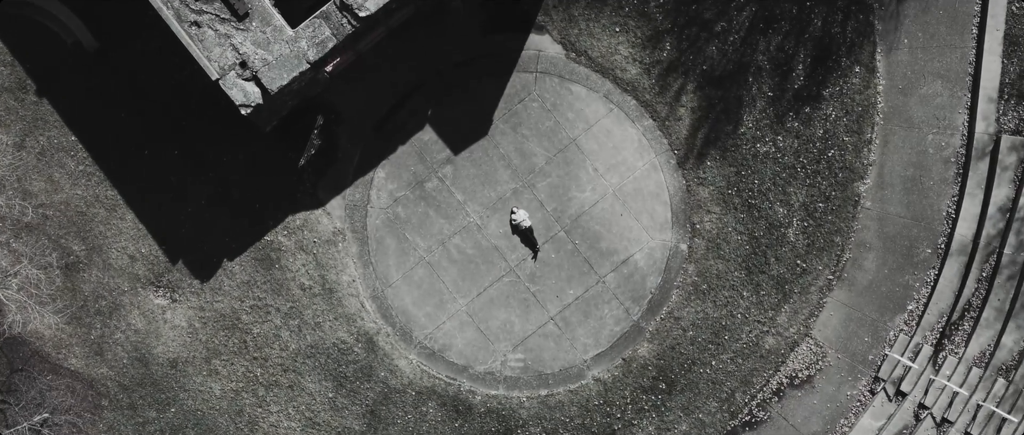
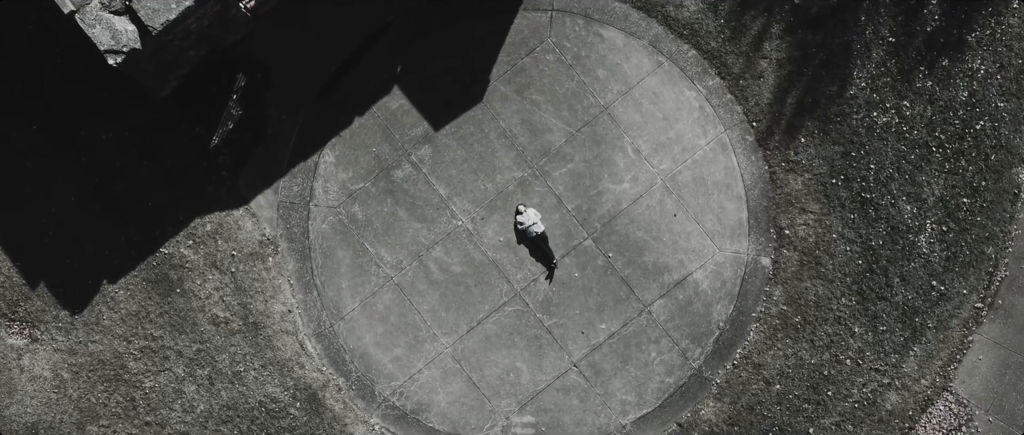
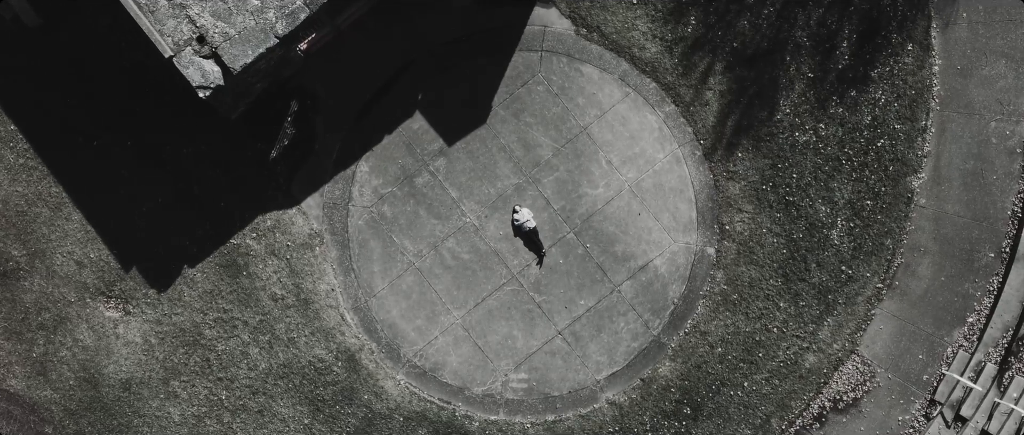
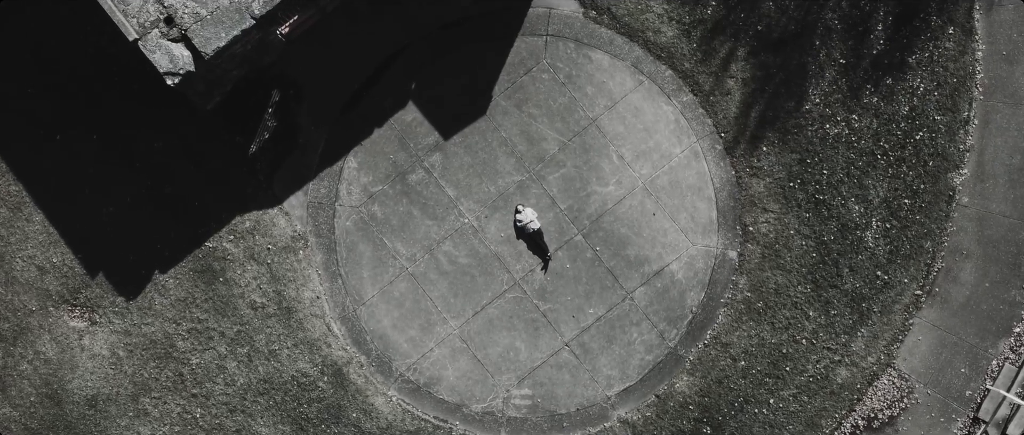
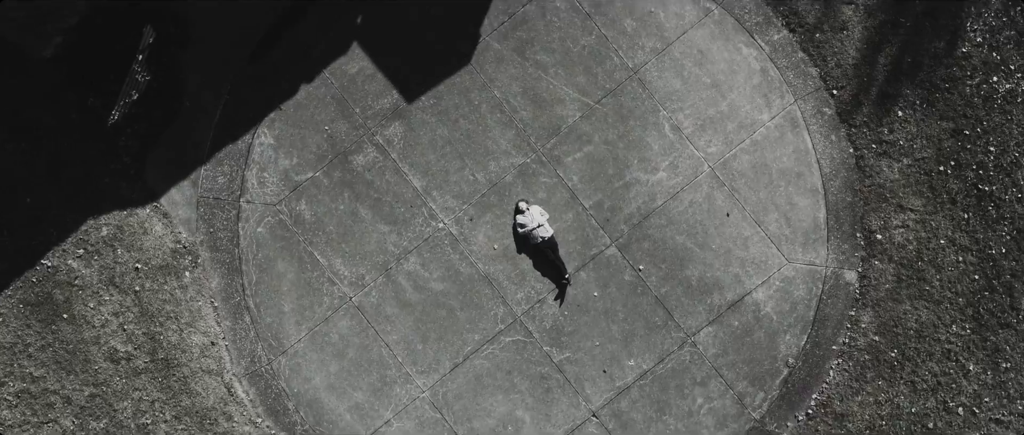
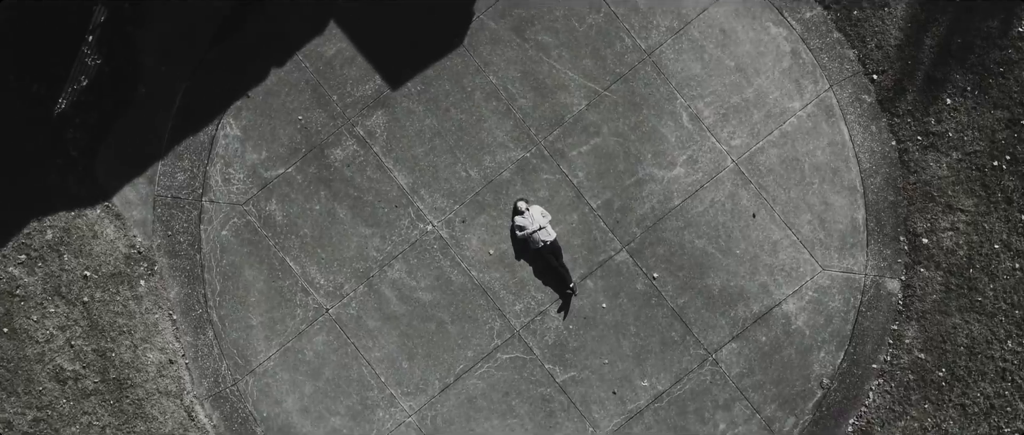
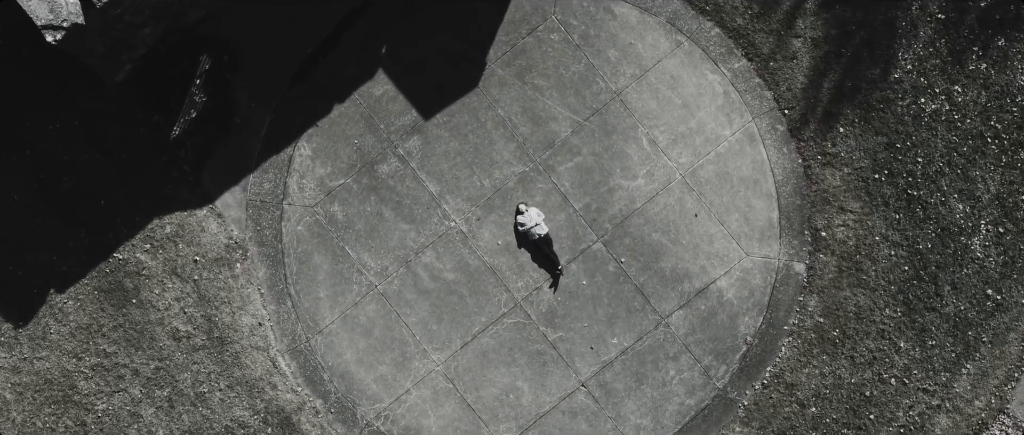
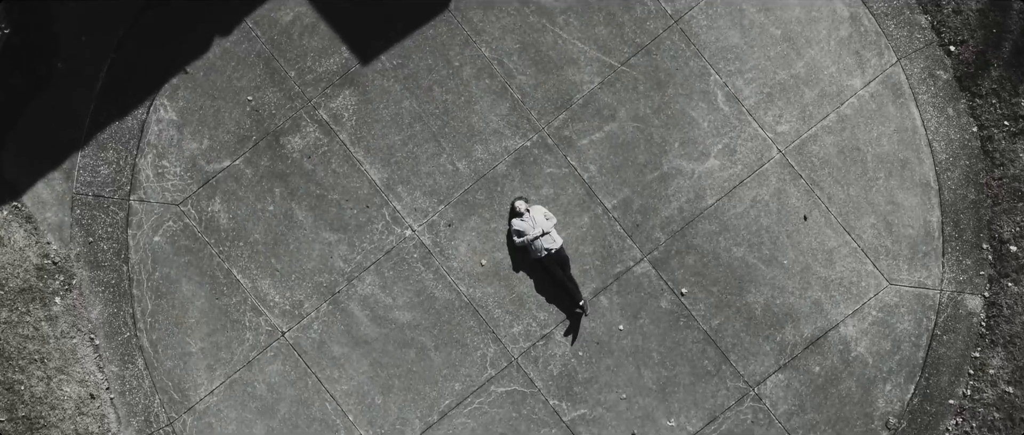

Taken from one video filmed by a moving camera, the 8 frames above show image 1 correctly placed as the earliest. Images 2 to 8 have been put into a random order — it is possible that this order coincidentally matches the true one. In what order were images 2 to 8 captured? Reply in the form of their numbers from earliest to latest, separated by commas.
3, 4, 2, 7, 5, 6, 8
